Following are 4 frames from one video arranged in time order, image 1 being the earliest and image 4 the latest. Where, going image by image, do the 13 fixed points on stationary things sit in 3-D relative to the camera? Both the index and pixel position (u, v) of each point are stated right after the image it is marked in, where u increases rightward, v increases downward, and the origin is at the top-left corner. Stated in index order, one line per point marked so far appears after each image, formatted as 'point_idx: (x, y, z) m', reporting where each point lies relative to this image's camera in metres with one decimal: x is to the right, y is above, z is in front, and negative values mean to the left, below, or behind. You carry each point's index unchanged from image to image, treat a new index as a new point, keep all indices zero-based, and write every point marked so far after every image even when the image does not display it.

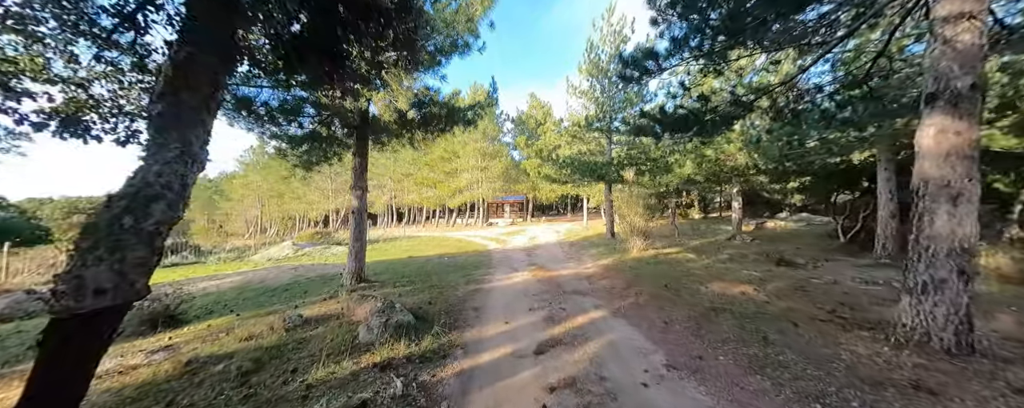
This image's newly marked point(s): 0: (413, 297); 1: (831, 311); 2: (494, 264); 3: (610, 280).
0: (-2.0, -1.9, +6.2) m
1: (+4.7, -1.6, +4.4) m
2: (-0.6, -2.2, +10.8) m
3: (+2.5, -1.9, +7.6) m
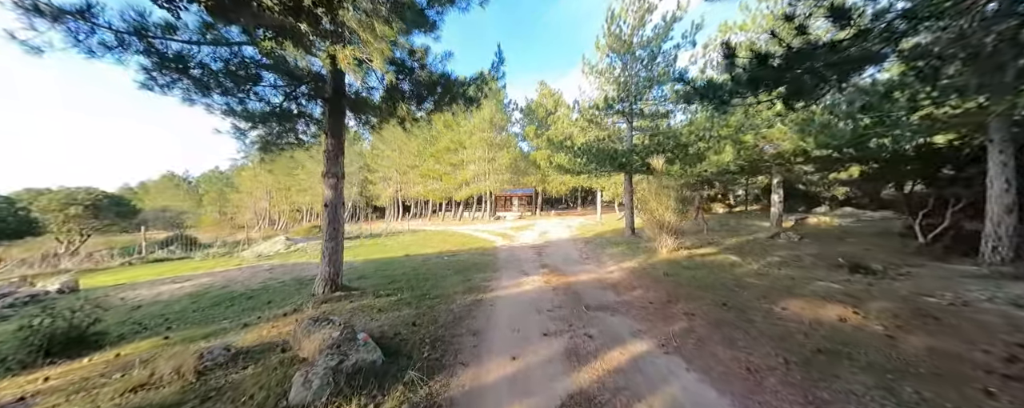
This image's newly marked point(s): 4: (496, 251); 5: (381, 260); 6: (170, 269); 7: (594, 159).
0: (-1.9, -1.8, +4.8) m
1: (+4.8, -1.5, +2.9) m
2: (-0.4, -1.9, +9.4) m
3: (+2.6, -1.7, +6.1) m
4: (-0.7, -1.9, +12.3) m
5: (-4.3, -1.9, +10.1) m
6: (-12.2, -2.3, +10.8) m
7: (+3.6, +2.0, +13.0) m
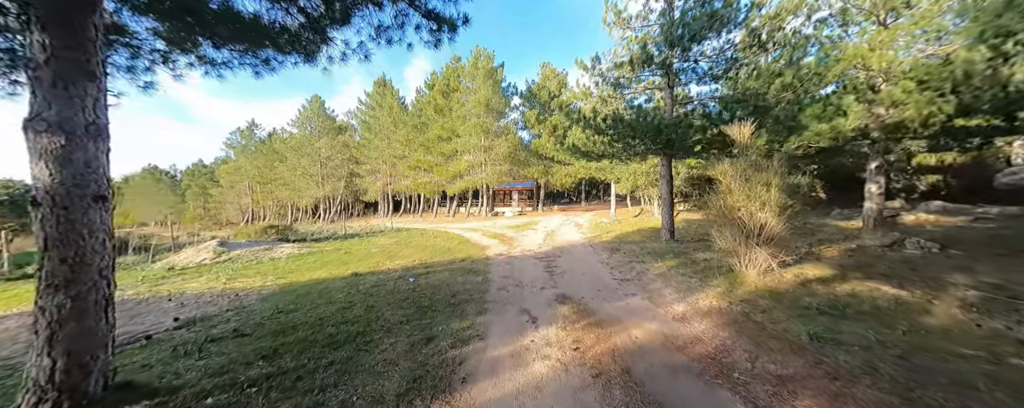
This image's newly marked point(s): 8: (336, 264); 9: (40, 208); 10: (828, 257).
0: (-1.9, -1.8, +1.3) m
1: (+4.7, -1.5, -0.7) m
2: (-0.4, -1.8, +5.9) m
3: (+2.6, -1.7, +2.6) m
4: (-0.7, -1.8, +8.8) m
5: (-4.4, -1.8, +6.6) m
6: (-12.2, -2.2, +7.3) m
7: (+3.5, +2.1, +9.4) m
8: (-5.8, -2.0, +10.0) m
9: (-3.7, 0.0, +2.4) m
10: (+7.3, -1.2, +7.1) m
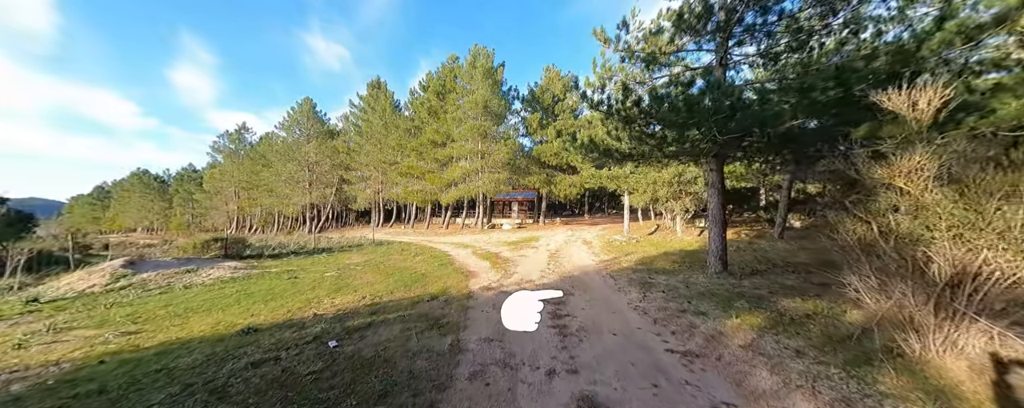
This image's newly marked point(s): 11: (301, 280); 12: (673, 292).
0: (-2.1, -1.8, -1.6) m
1: (+4.5, -1.5, -3.6) m
2: (-0.6, -2.0, +3.0) m
3: (+2.4, -1.8, -0.3) m
4: (-0.9, -2.1, +5.9) m
5: (-4.6, -1.9, +3.7) m
6: (-12.4, -2.3, +4.4) m
7: (+3.4, +1.7, +6.6) m
8: (-6.0, -2.2, +7.2) m
9: (-3.9, -0.1, -0.4) m
10: (+7.1, -1.6, +4.2) m
11: (-6.5, -2.3, +9.5) m
12: (+3.6, -1.9, +7.0) m
